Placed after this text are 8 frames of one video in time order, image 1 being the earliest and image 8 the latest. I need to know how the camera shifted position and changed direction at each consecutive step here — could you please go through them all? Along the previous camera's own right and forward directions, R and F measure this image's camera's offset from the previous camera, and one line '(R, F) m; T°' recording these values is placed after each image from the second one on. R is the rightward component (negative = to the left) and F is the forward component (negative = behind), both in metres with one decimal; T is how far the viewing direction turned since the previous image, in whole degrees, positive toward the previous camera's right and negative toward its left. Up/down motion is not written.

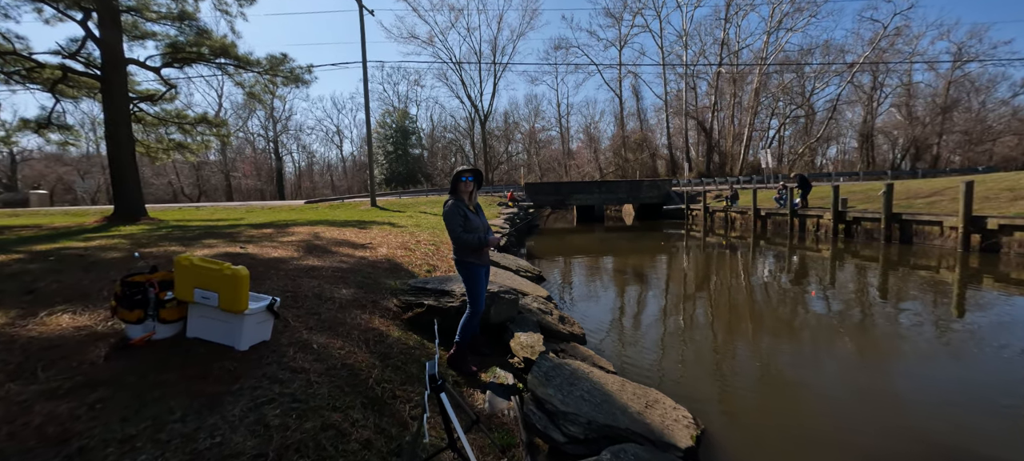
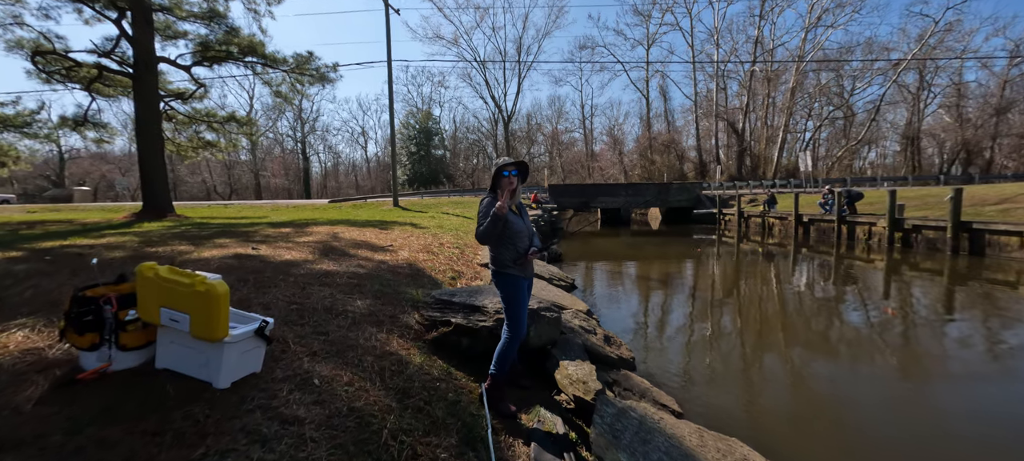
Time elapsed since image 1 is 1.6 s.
(-0.2, +0.6) m; -3°
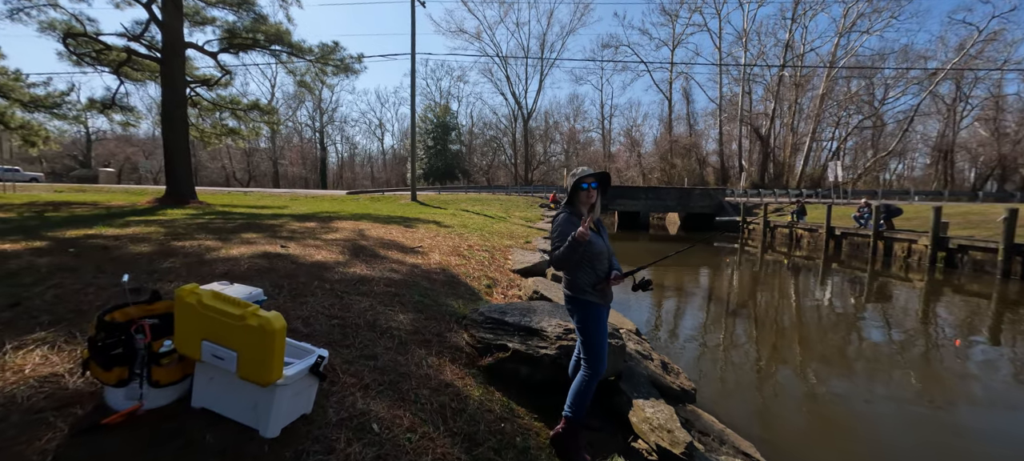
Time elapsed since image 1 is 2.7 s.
(-0.4, +0.4) m; -1°
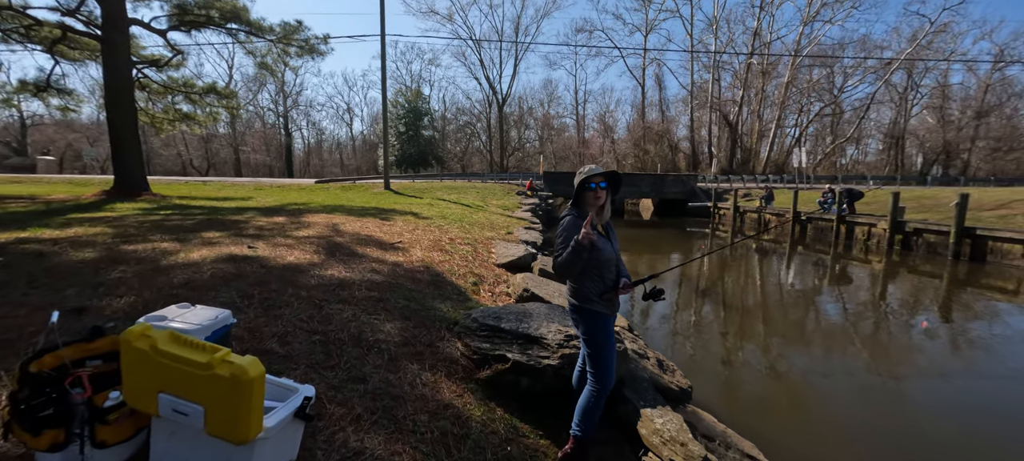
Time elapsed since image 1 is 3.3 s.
(-0.2, +0.3) m; +4°
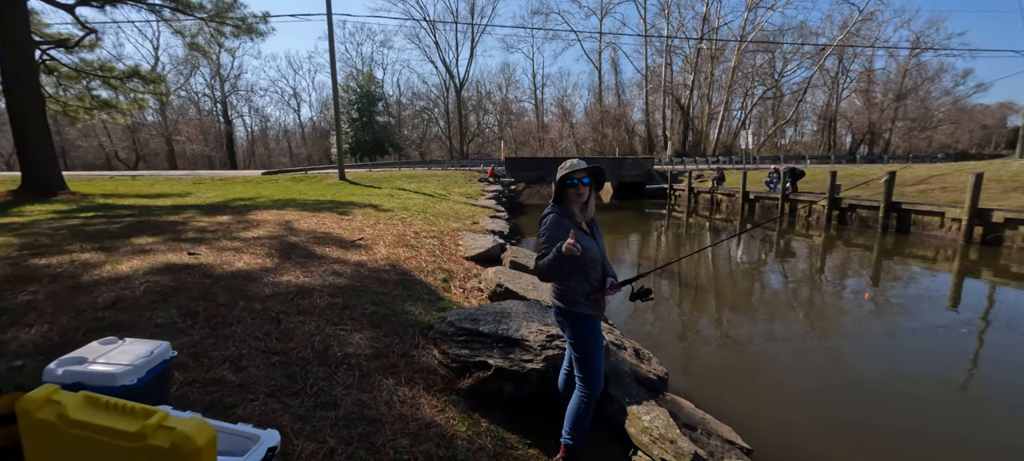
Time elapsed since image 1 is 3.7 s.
(-0.1, +0.2) m; +5°
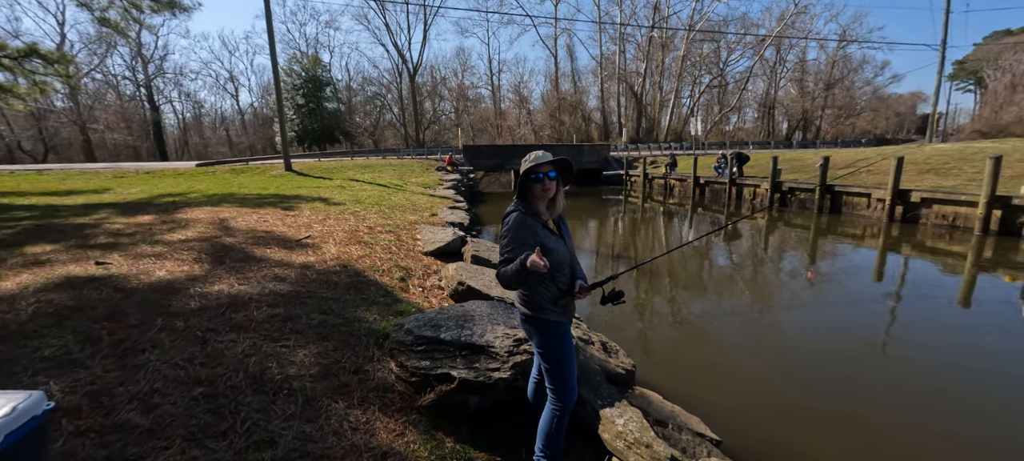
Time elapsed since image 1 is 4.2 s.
(0.0, +0.2) m; +5°
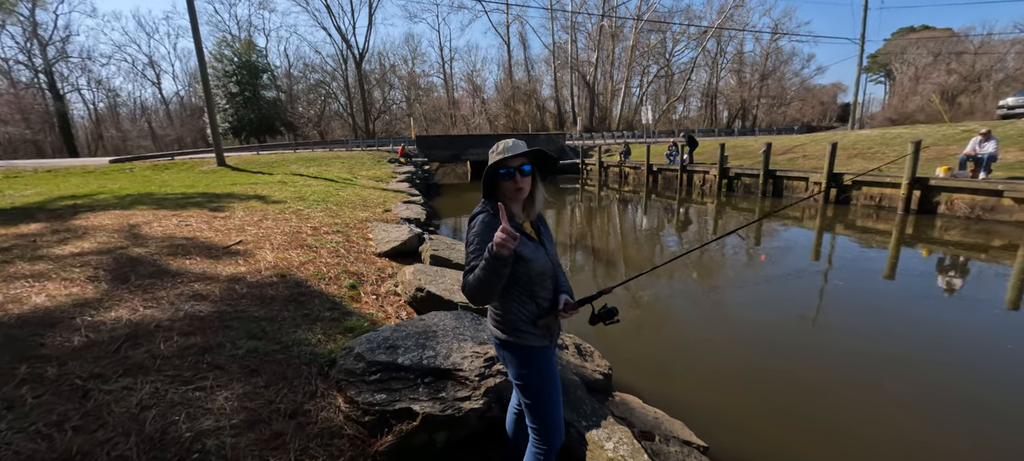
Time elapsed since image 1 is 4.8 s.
(-0.1, +0.4) m; +6°
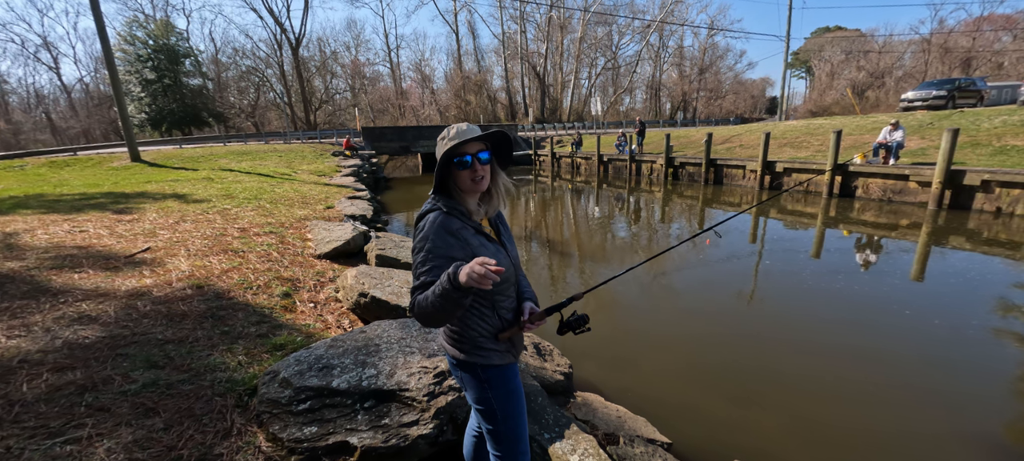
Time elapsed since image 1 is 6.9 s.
(0.0, +0.3) m; +6°
